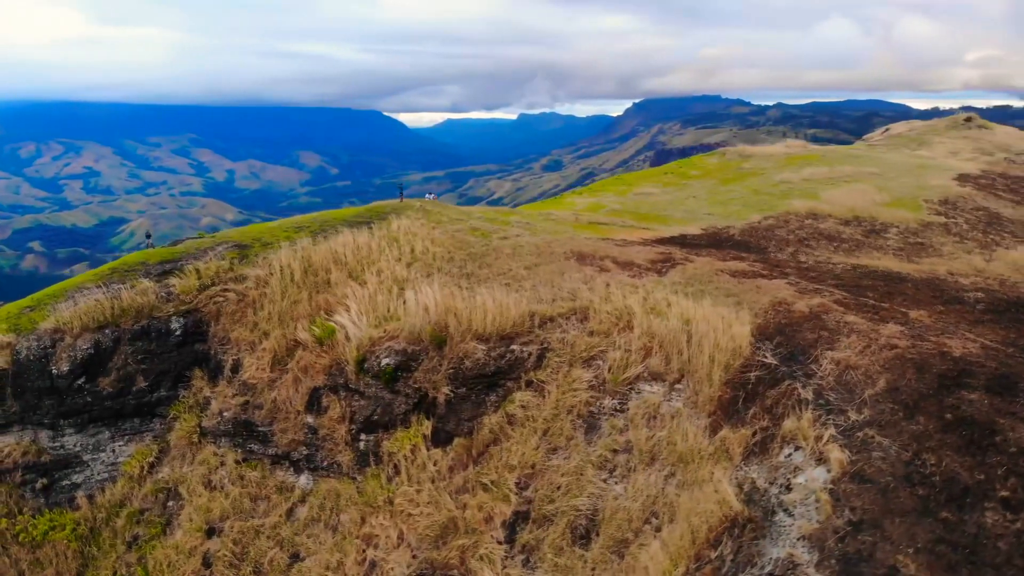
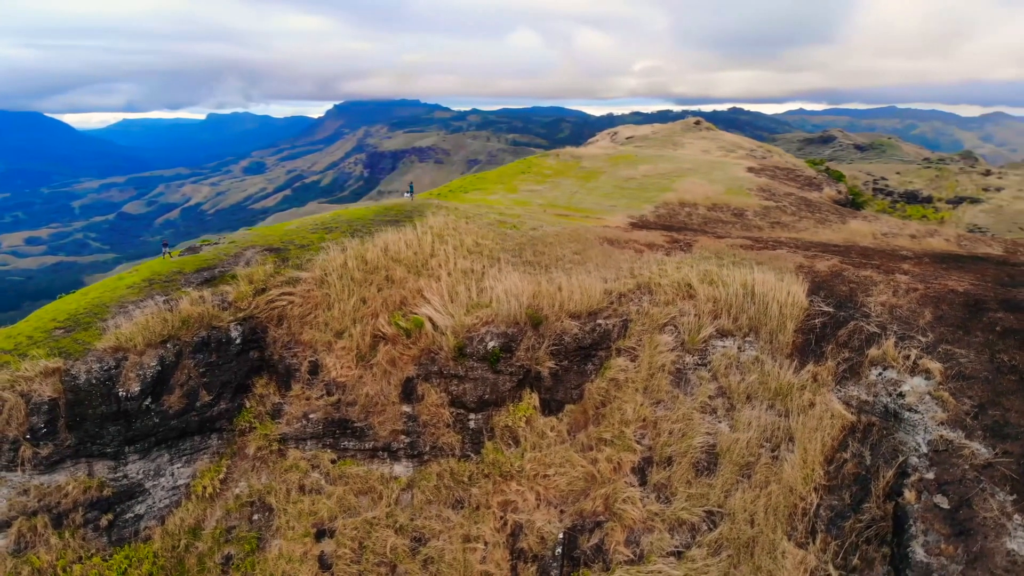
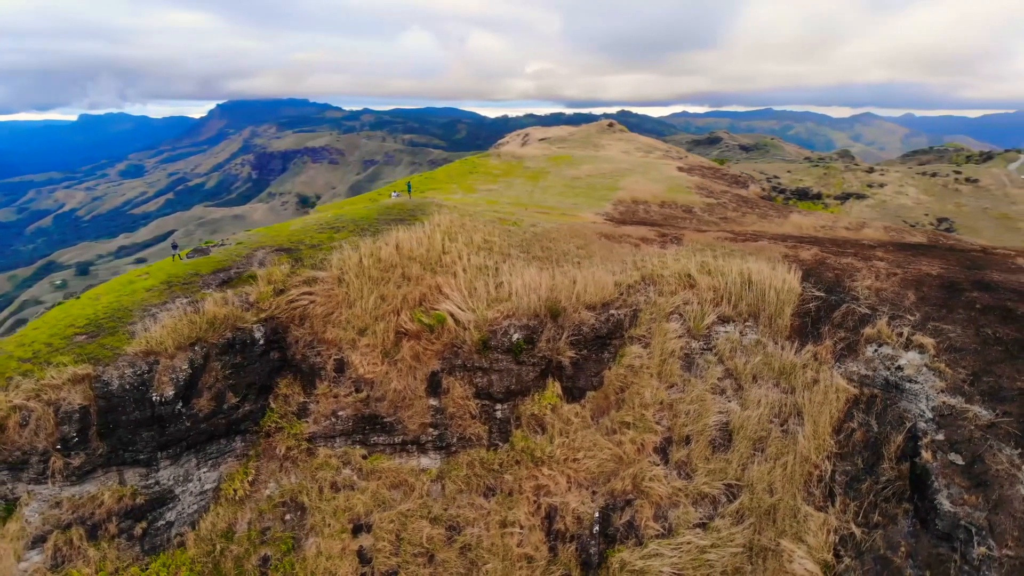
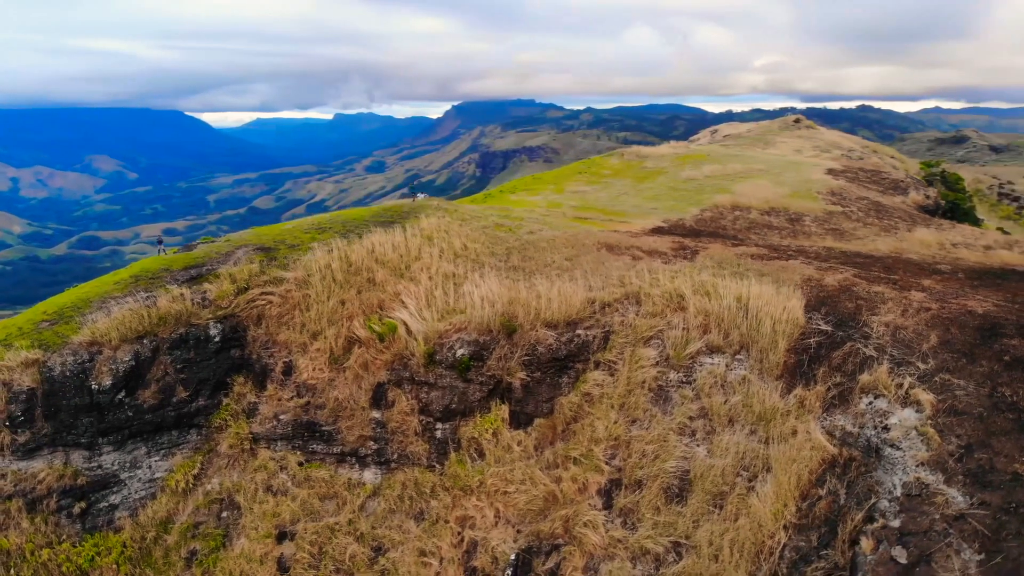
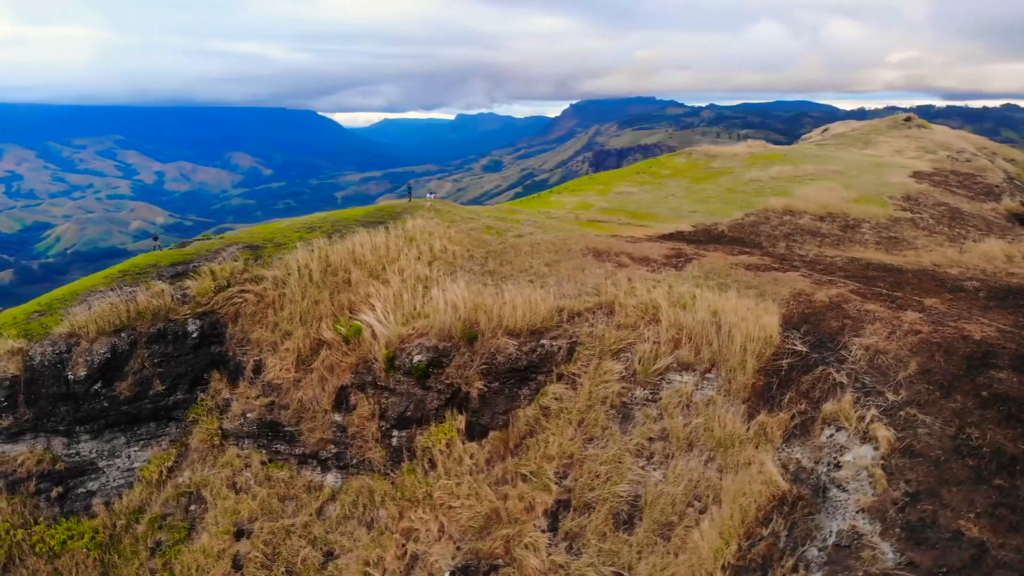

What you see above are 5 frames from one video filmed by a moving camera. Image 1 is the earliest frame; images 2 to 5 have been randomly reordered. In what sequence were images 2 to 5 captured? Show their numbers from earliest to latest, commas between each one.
5, 4, 2, 3
